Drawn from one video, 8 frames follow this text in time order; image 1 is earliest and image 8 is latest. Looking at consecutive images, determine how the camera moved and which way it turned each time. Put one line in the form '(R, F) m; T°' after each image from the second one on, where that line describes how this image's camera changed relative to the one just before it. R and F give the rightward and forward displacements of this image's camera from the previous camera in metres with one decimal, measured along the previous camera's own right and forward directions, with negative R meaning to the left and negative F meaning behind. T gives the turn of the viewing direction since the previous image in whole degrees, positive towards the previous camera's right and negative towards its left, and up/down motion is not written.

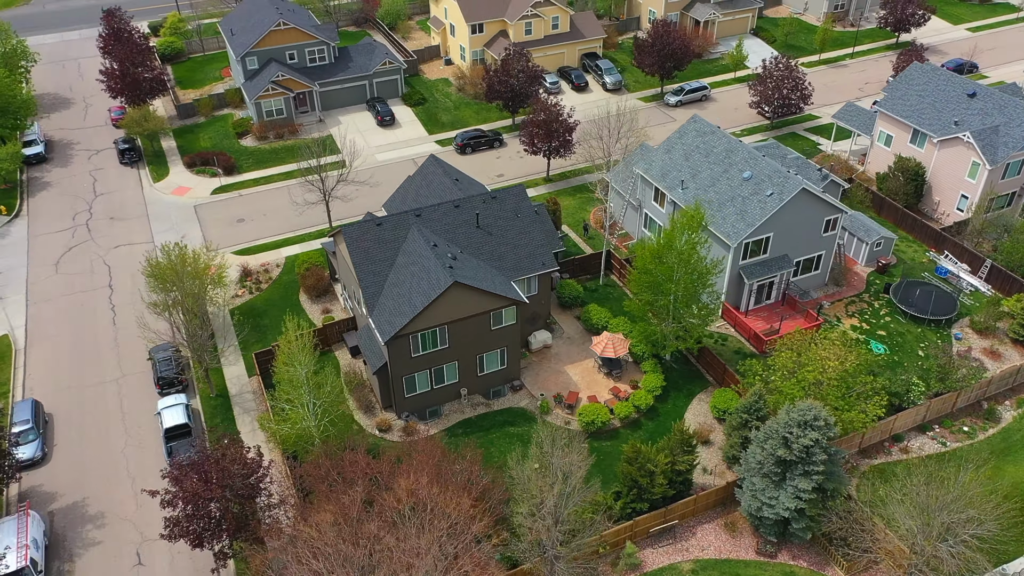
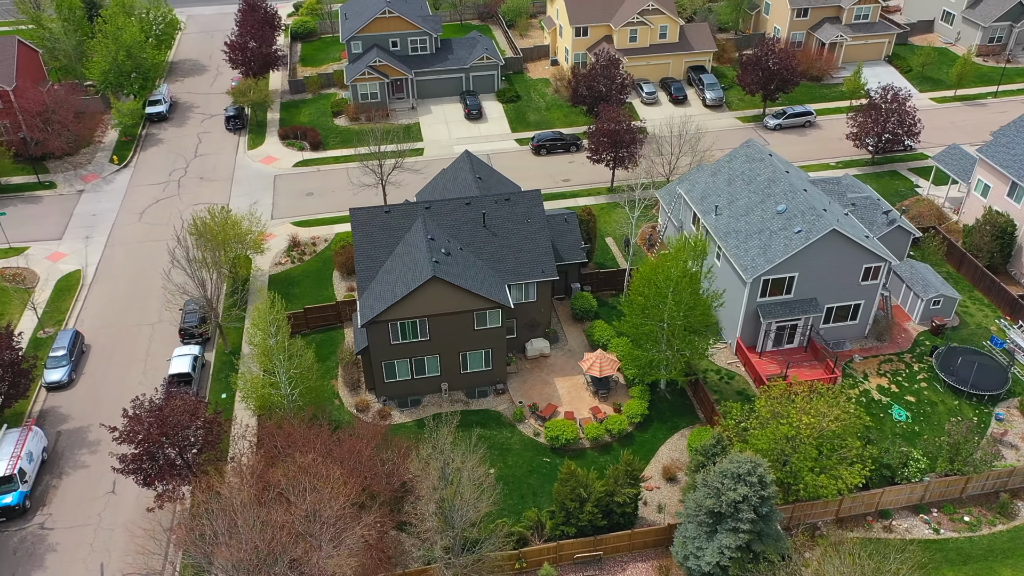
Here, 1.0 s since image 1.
(+7.0, +0.8) m; -11°
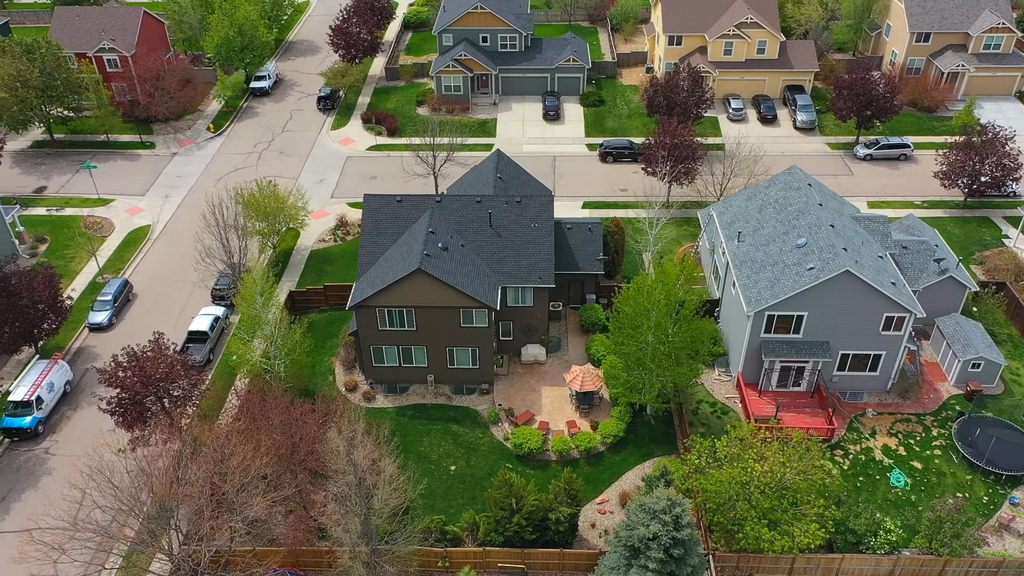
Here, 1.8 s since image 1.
(+6.3, +0.7) m; -10°
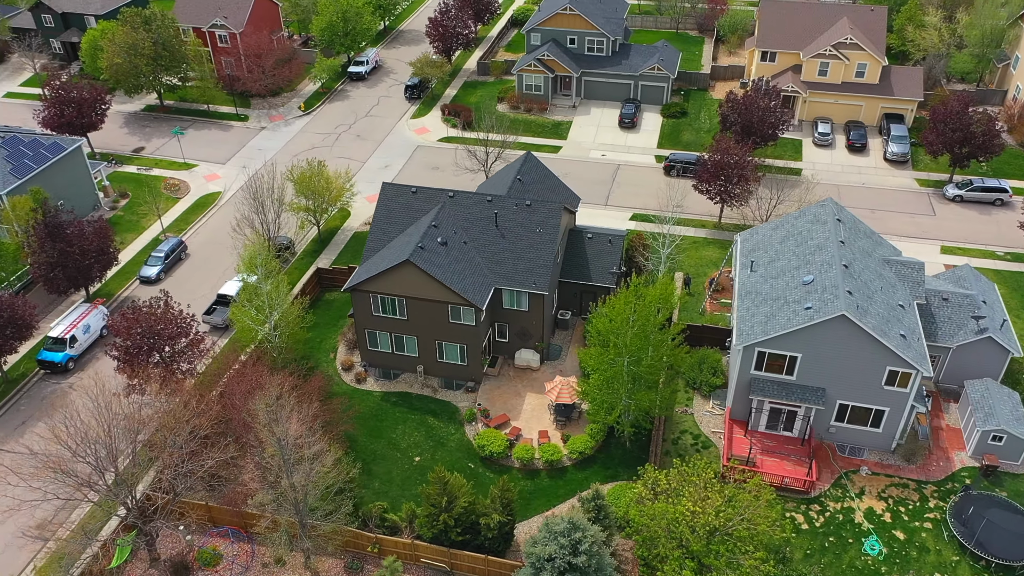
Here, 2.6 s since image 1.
(+6.2, +0.6) m; -10°
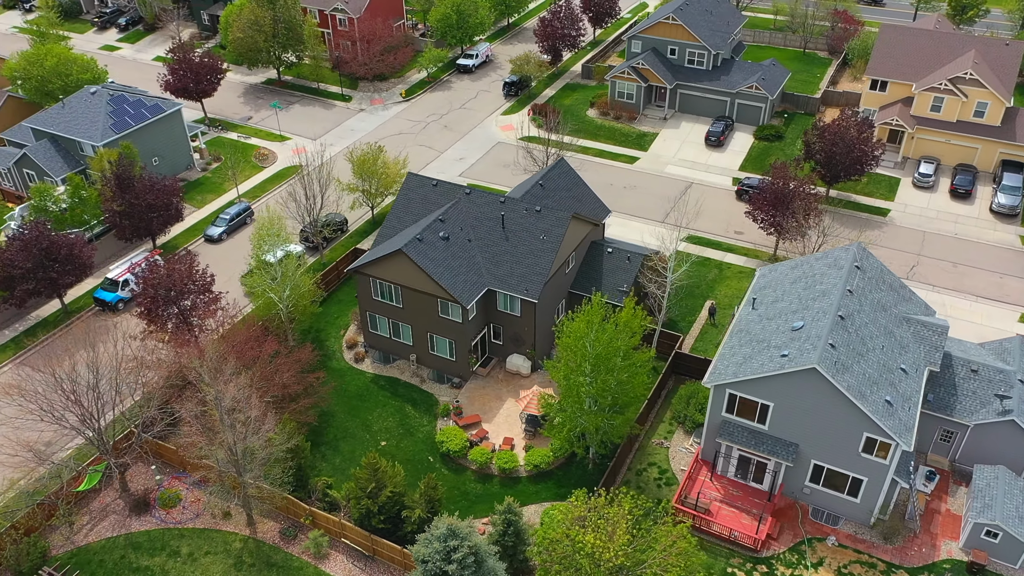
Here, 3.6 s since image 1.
(+7.1, +0.8) m; -11°
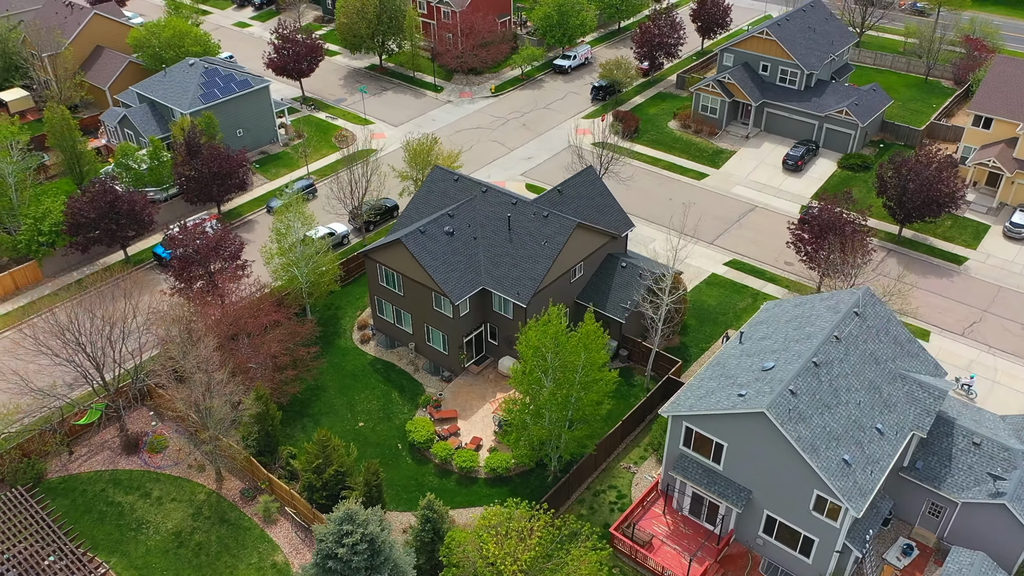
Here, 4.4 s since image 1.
(+6.3, +0.6) m; -10°
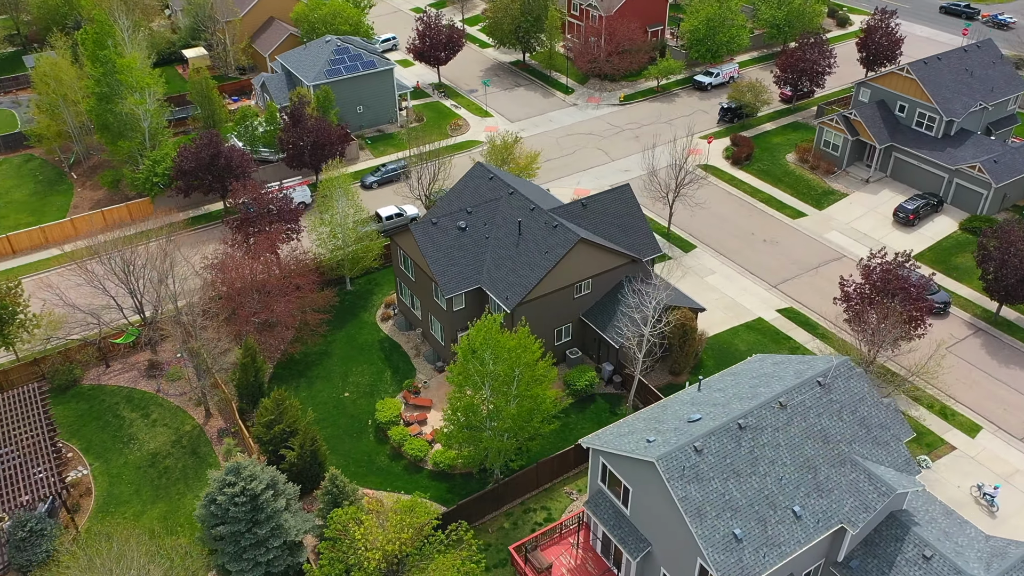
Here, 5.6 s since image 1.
(+8.9, +1.1) m; -14°
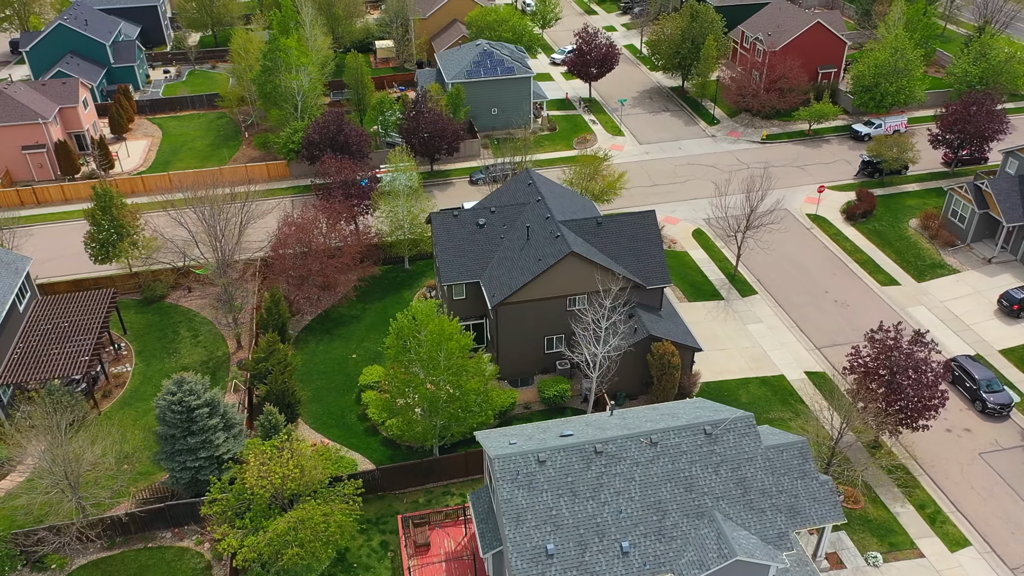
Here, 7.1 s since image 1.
(+10.7, +0.2) m; -17°
